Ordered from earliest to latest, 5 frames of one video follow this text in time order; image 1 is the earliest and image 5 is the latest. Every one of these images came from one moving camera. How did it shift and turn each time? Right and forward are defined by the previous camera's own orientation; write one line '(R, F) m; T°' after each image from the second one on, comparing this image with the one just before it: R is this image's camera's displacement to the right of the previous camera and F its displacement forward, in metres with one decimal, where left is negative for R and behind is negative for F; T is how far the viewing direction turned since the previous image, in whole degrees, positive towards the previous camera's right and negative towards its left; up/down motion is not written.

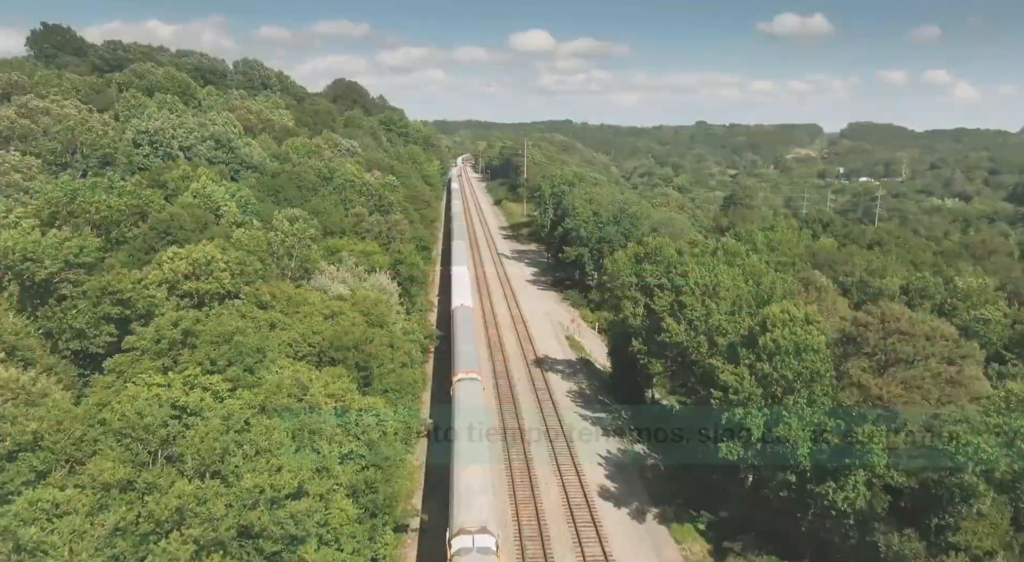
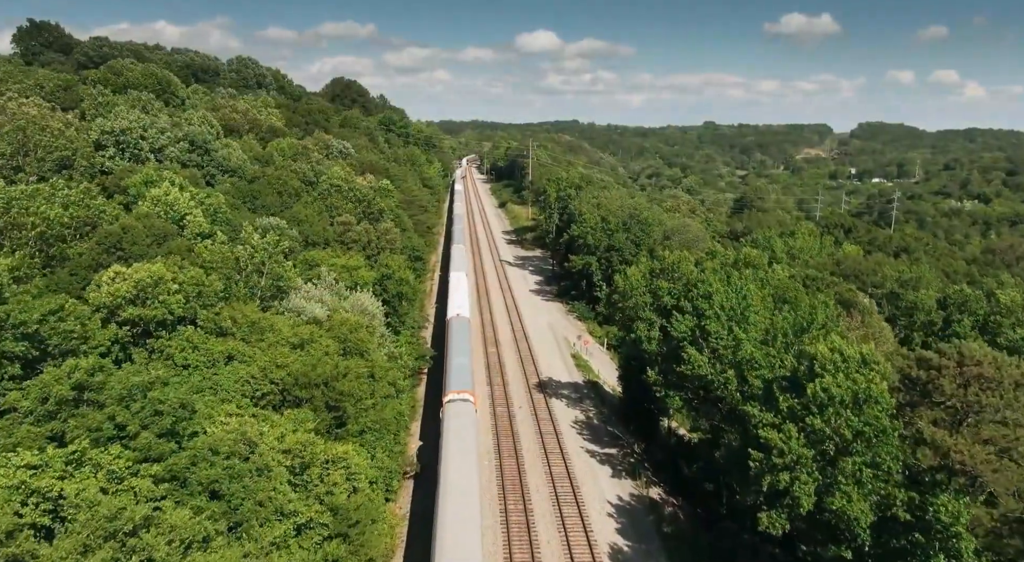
(+0.4, +4.9) m; -1°
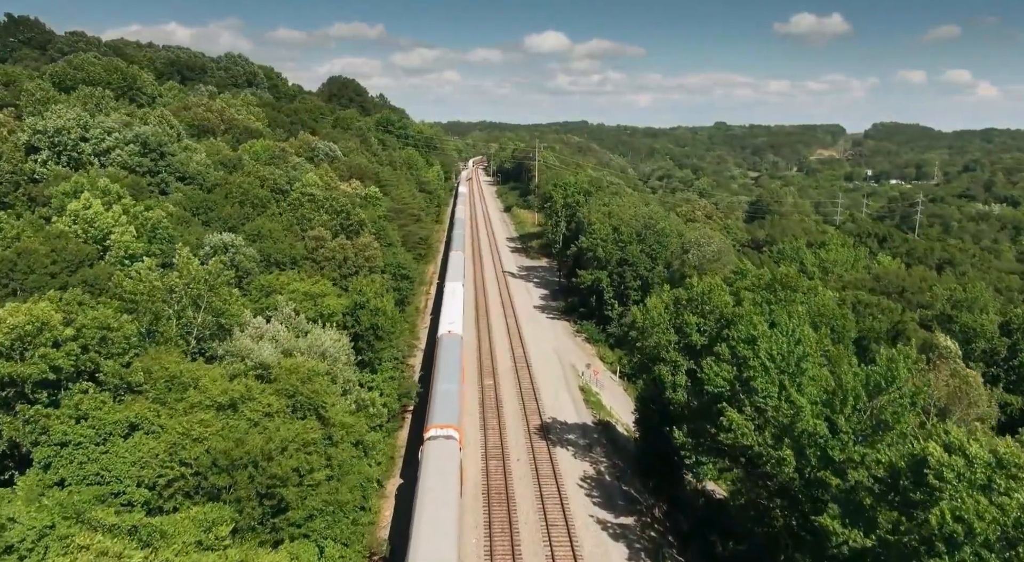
(+0.6, +7.0) m; -1°
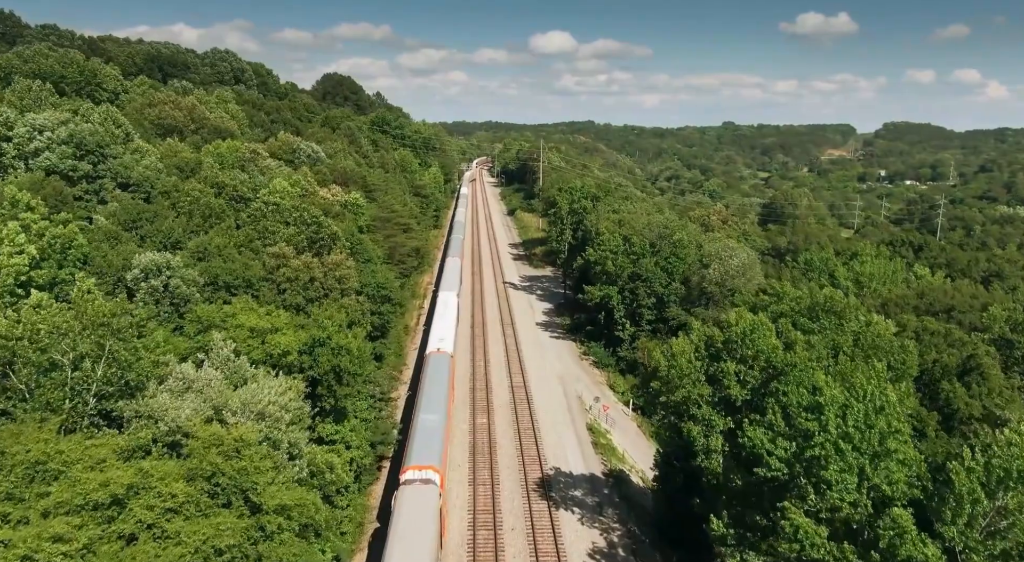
(+0.6, +6.6) m; 0°
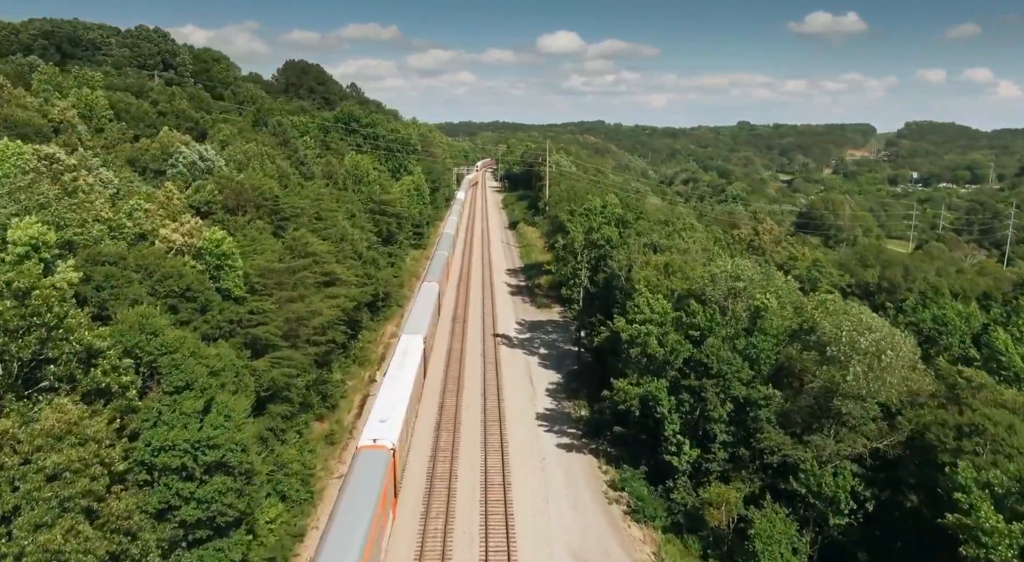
(+1.2, +22.1) m; -1°
